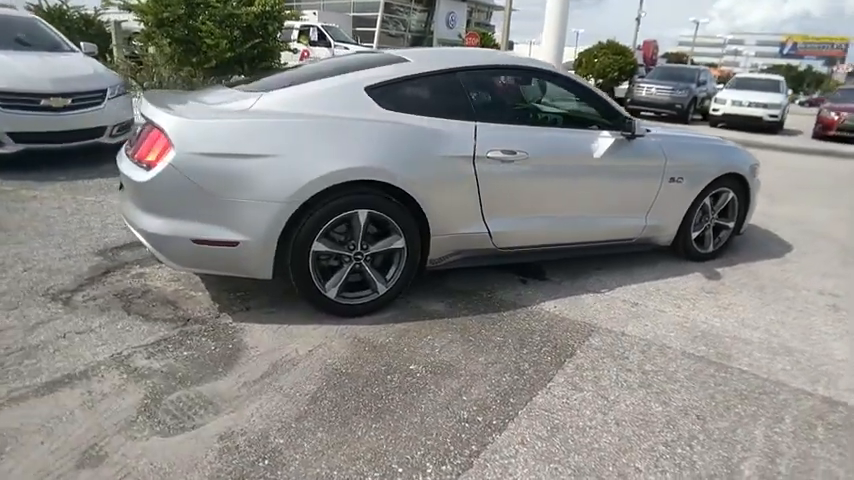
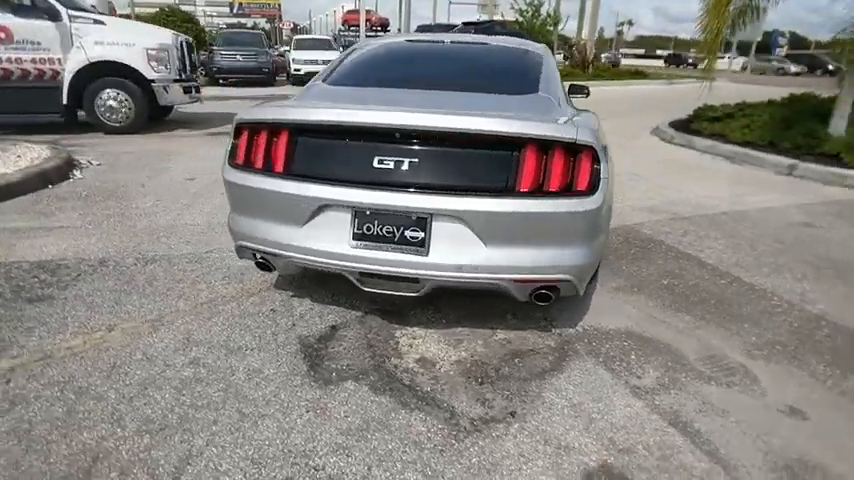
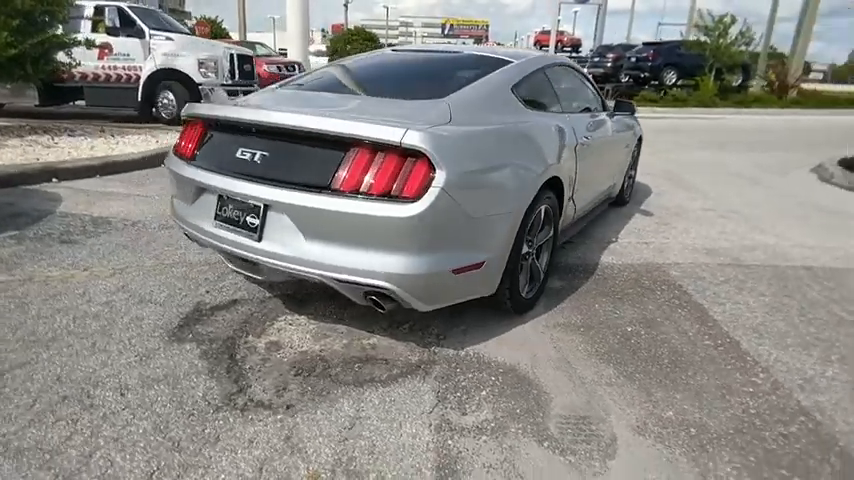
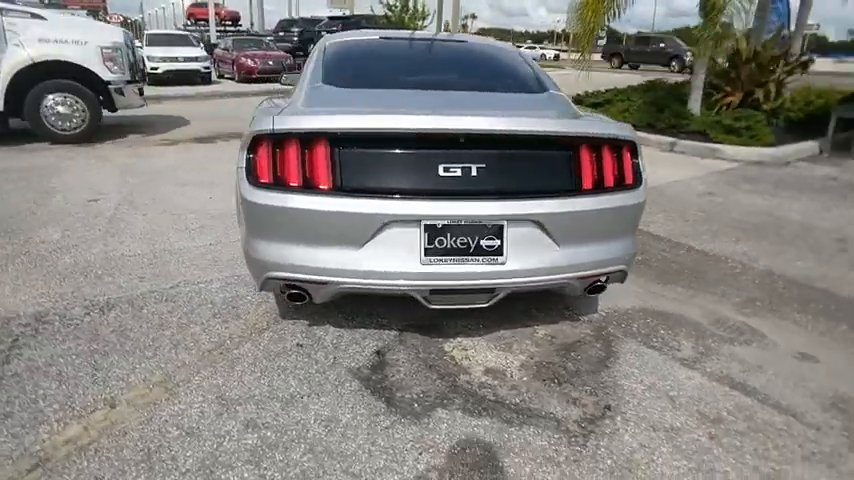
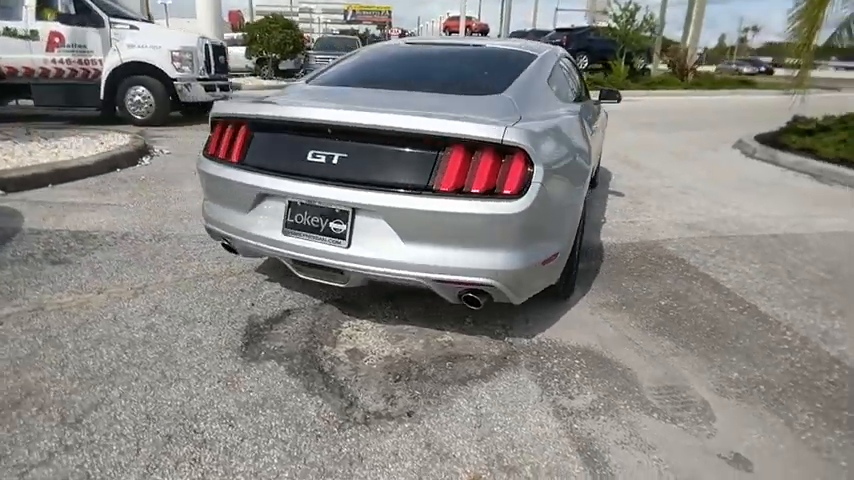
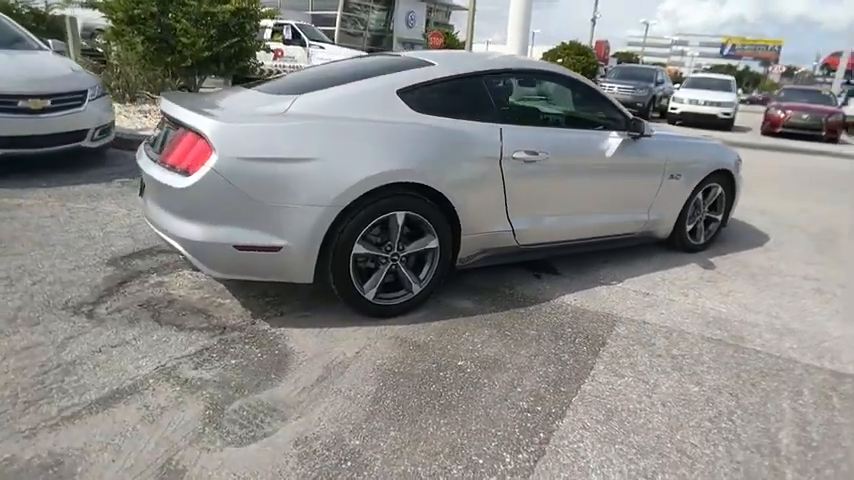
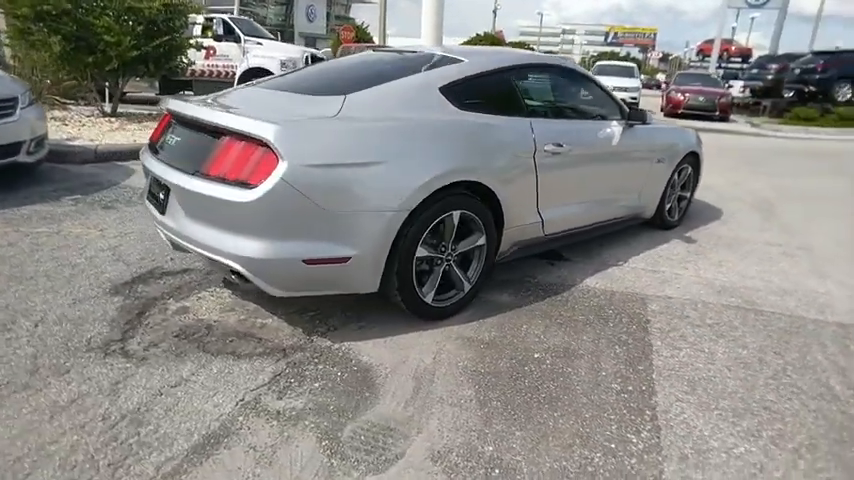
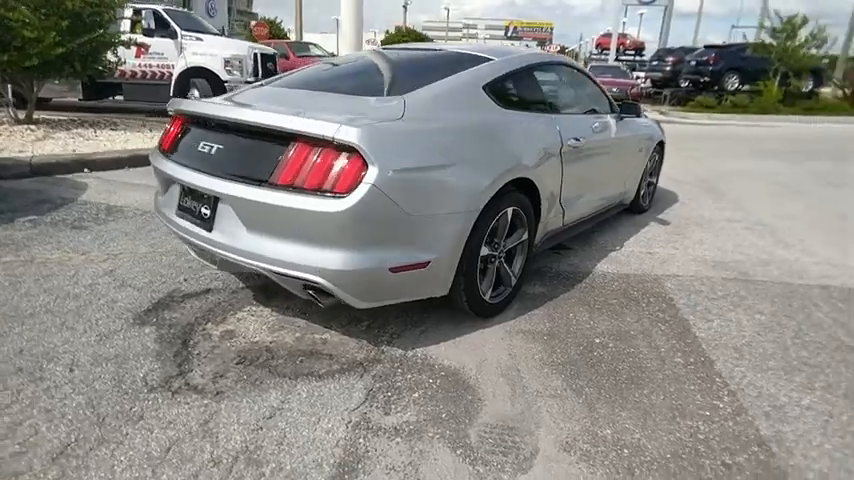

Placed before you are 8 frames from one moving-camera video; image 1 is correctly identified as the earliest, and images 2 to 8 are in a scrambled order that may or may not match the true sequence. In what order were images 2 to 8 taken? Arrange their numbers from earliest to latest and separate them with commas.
6, 7, 8, 3, 5, 2, 4
